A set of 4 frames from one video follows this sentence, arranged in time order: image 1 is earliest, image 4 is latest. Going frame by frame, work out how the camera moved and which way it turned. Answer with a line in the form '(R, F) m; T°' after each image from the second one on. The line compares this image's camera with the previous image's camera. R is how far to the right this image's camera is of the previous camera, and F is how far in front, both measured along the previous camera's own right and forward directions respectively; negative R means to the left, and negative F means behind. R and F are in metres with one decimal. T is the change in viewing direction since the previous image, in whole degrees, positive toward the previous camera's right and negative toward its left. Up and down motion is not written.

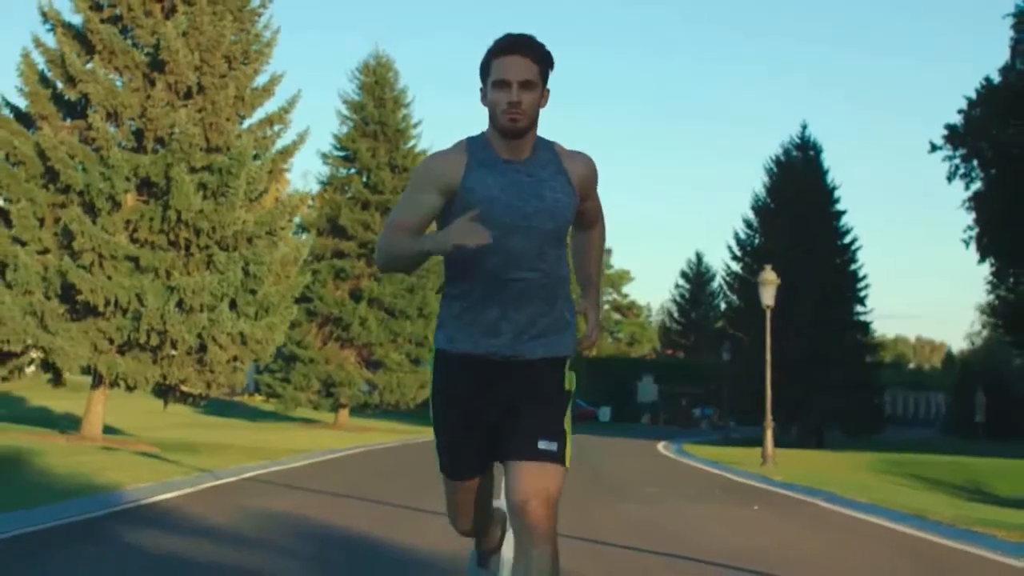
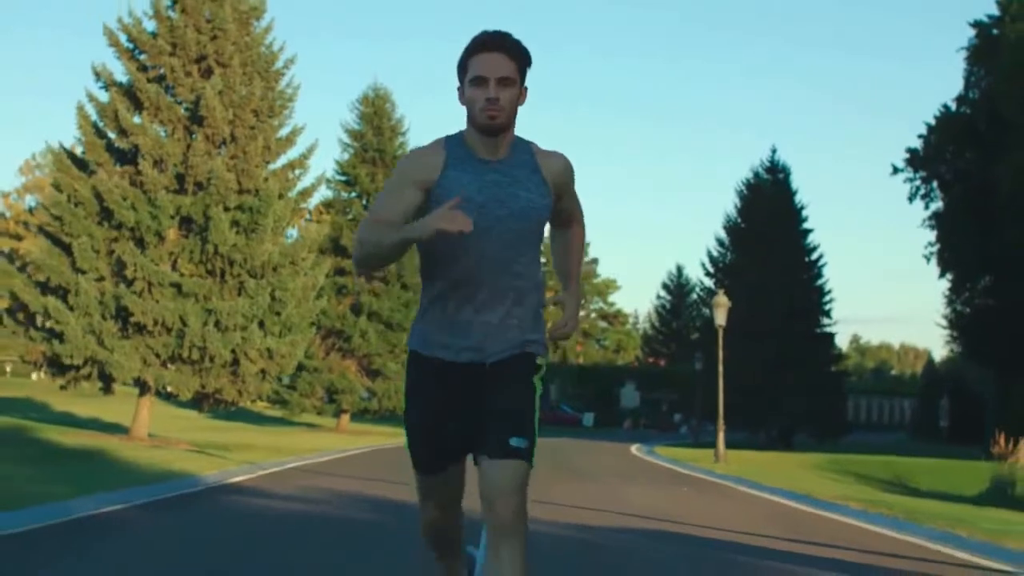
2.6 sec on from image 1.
(0.0, -4.7) m; 0°
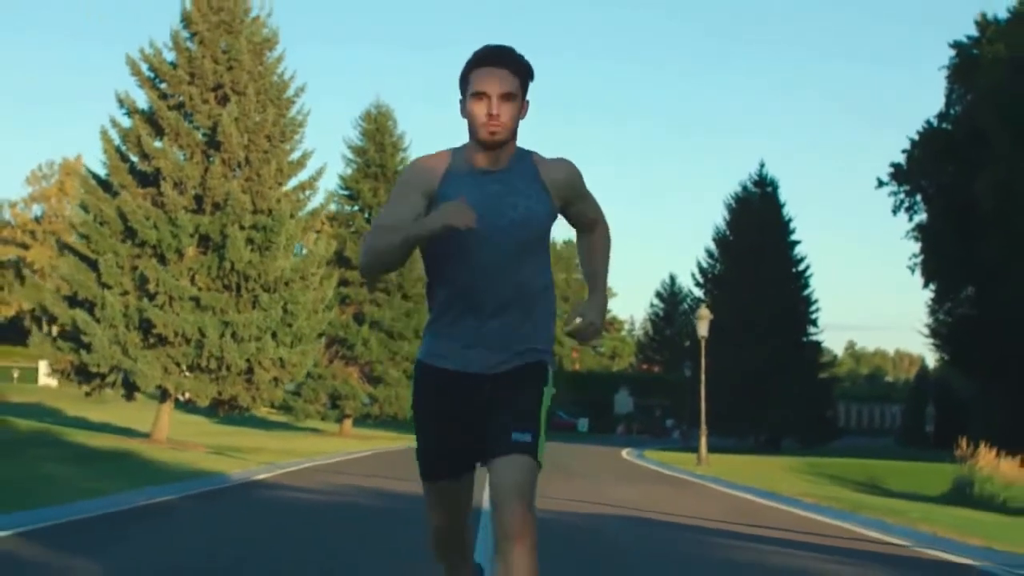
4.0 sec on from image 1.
(0.0, -2.3) m; 0°
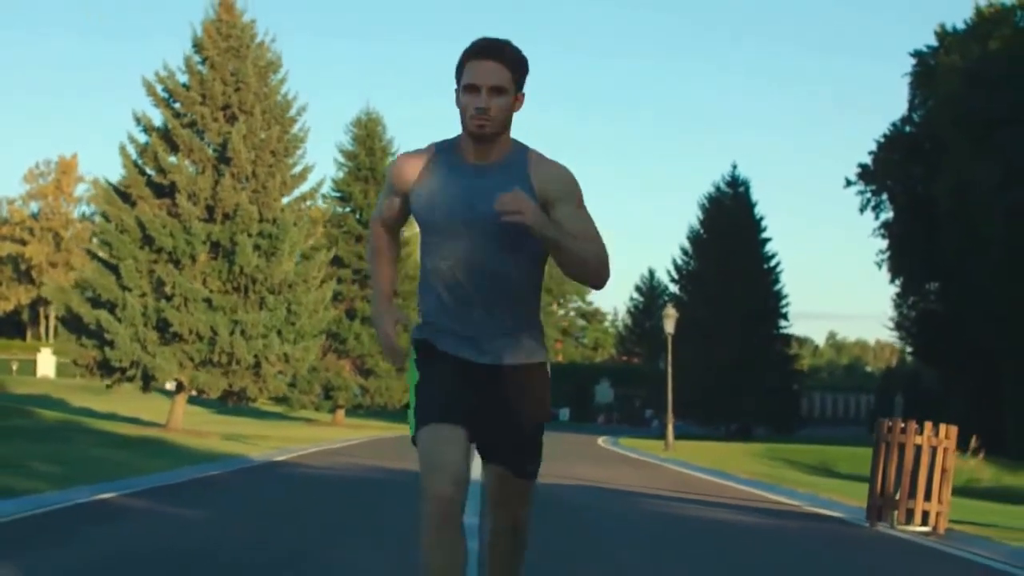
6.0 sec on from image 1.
(0.0, -3.5) m; +1°
